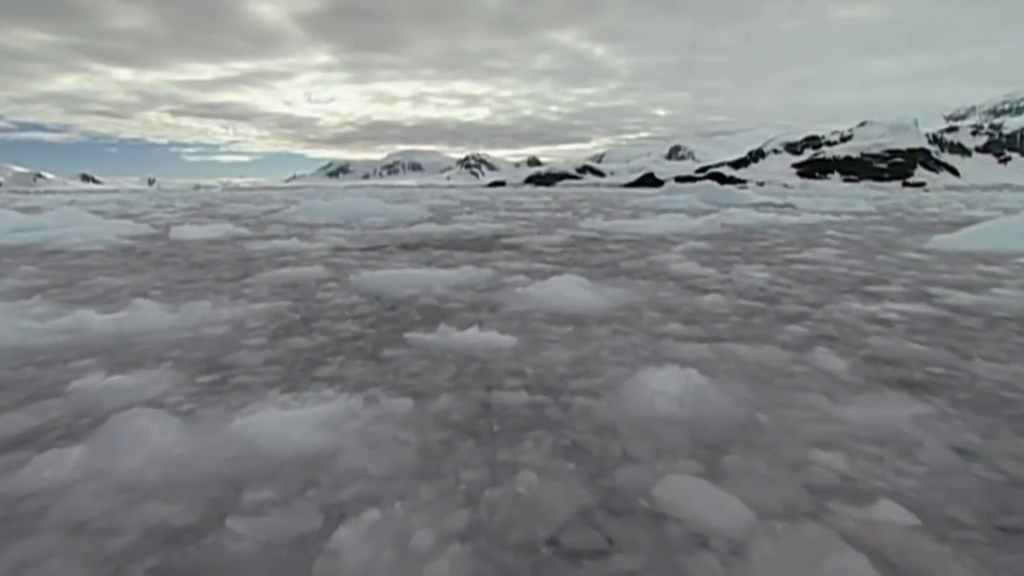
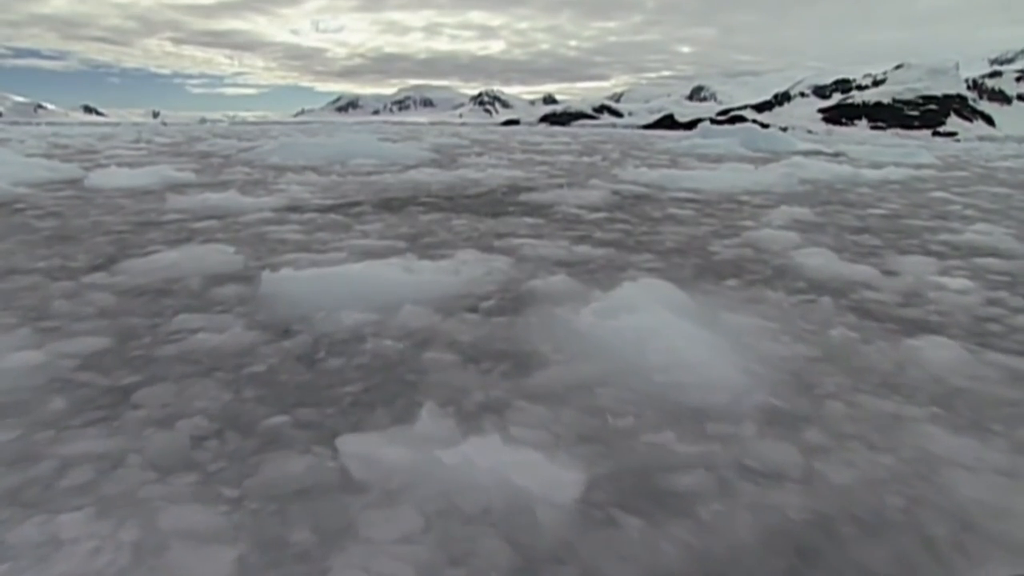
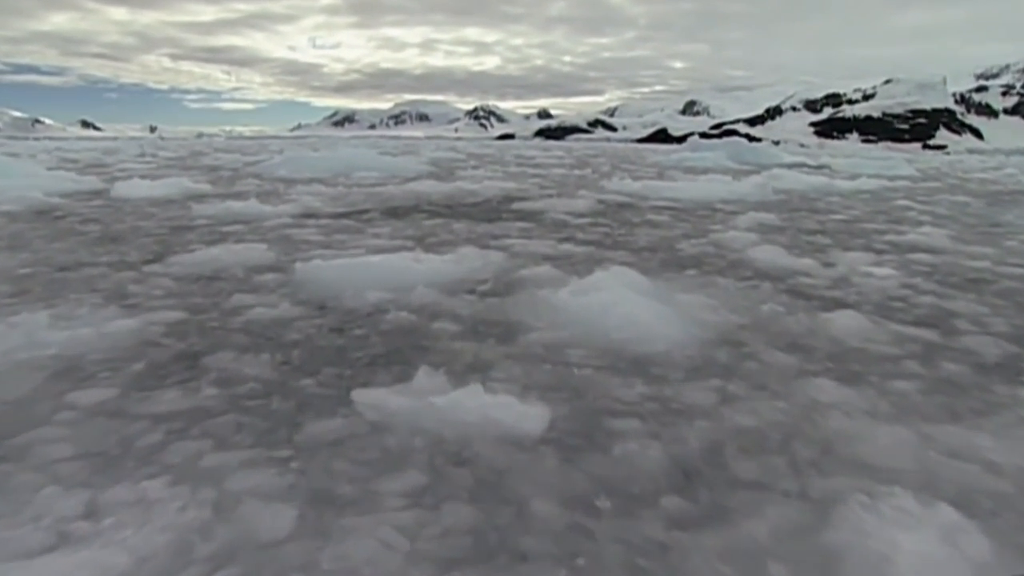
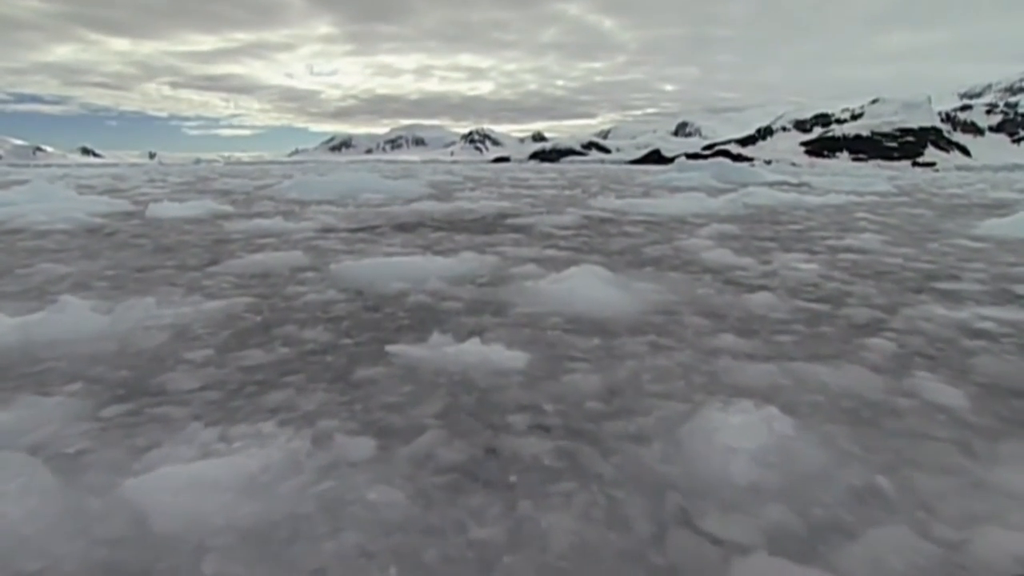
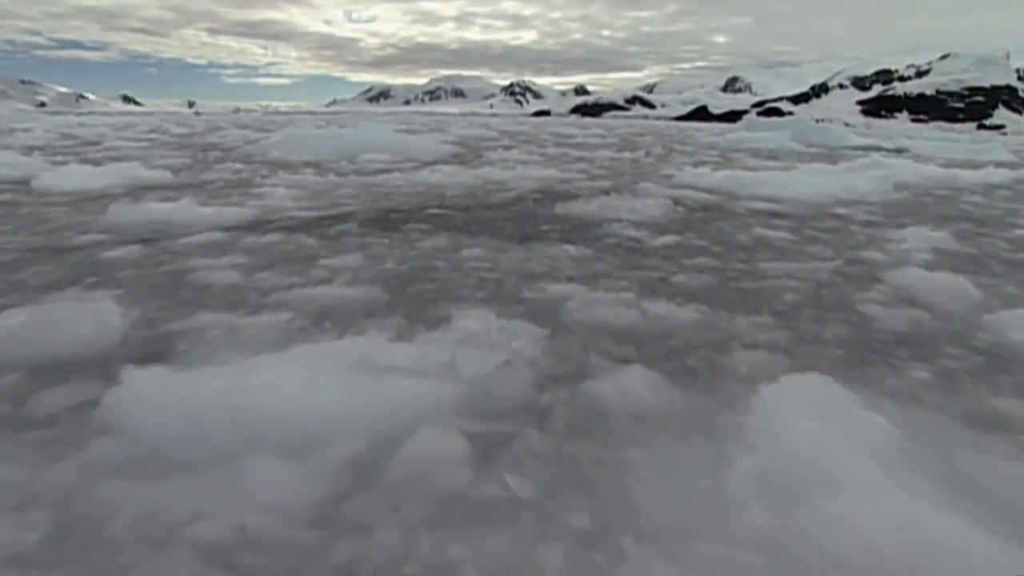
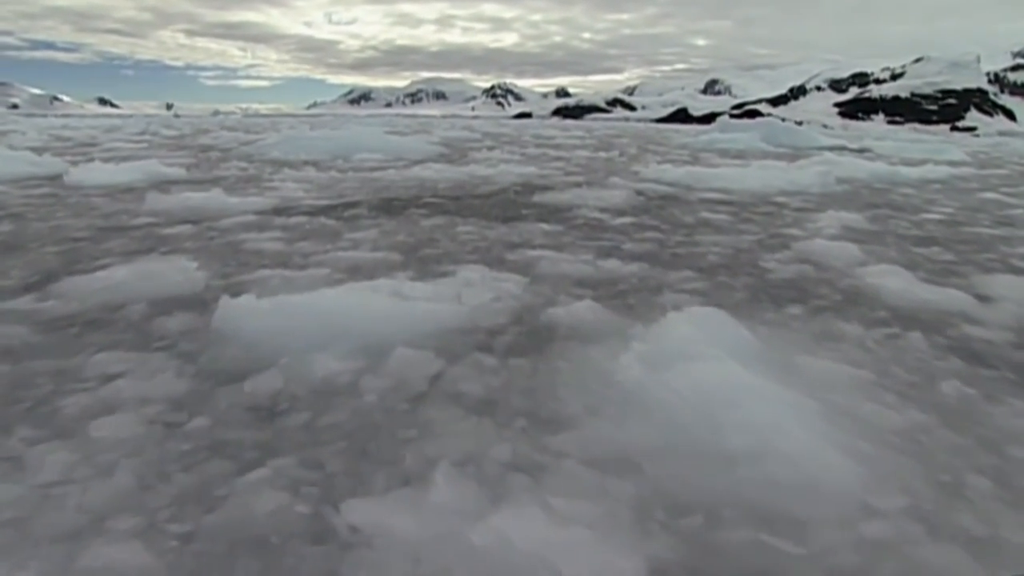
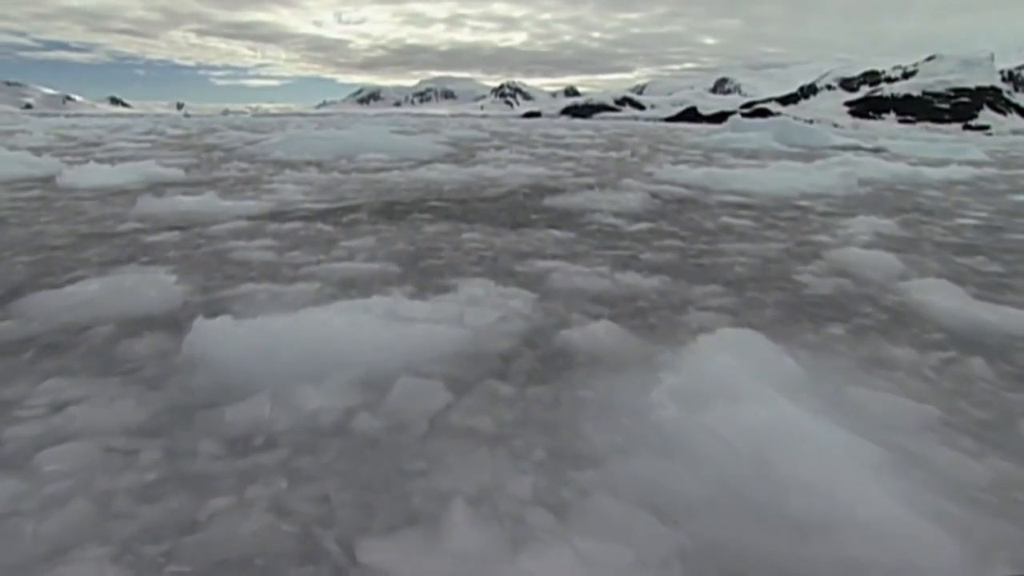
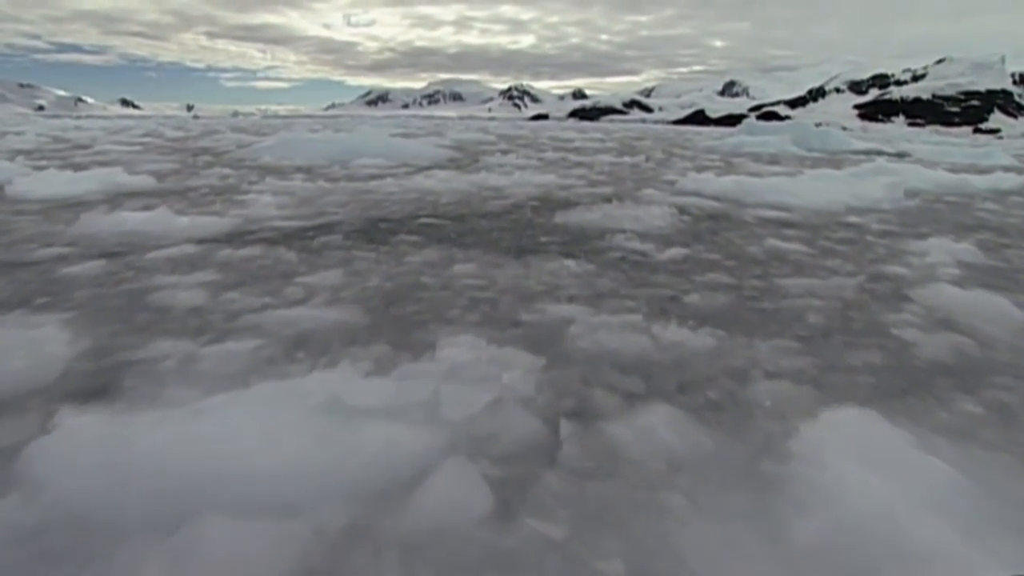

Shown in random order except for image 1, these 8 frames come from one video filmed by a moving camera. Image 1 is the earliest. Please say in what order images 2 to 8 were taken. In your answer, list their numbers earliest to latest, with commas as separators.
4, 3, 2, 6, 7, 5, 8
